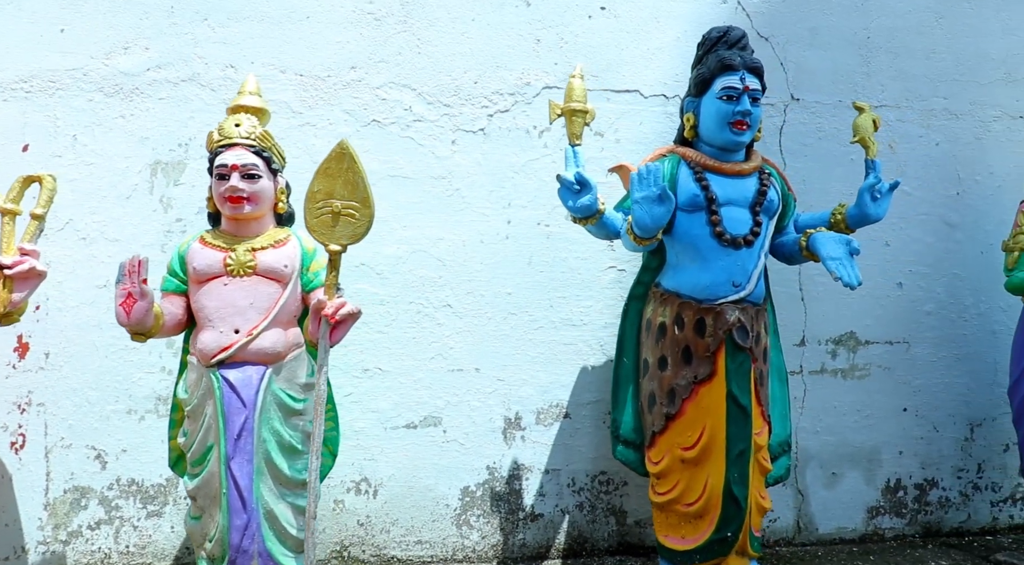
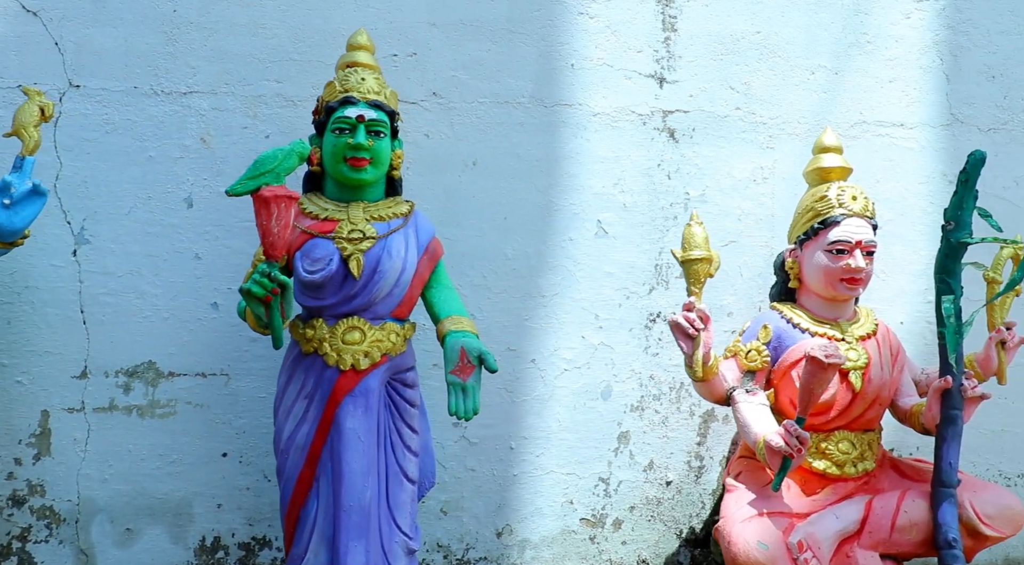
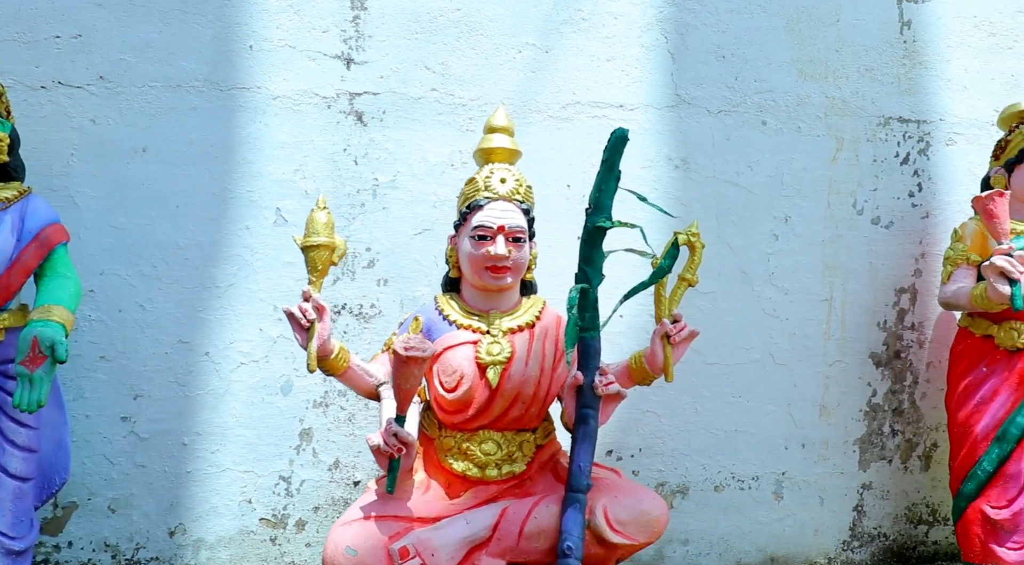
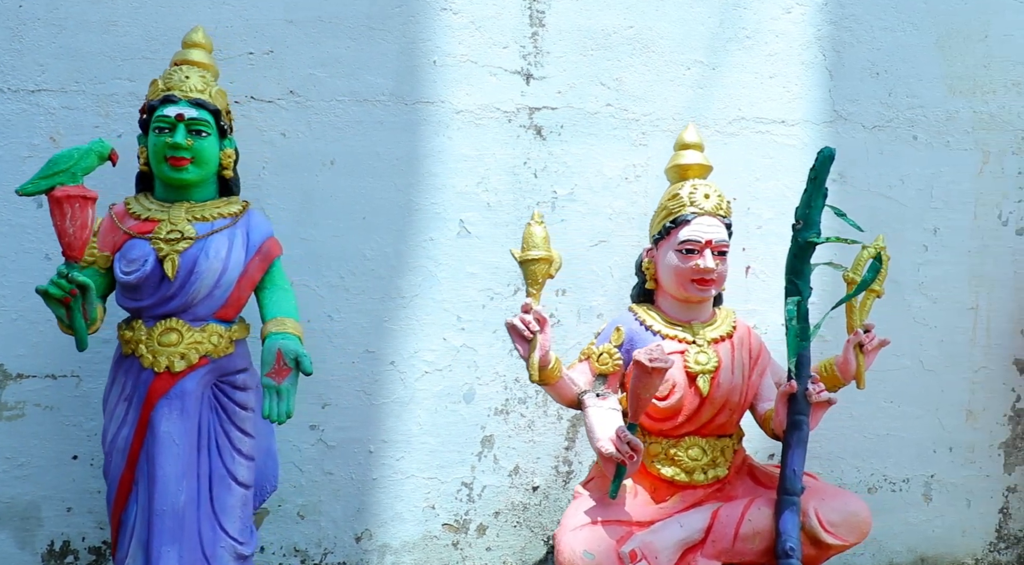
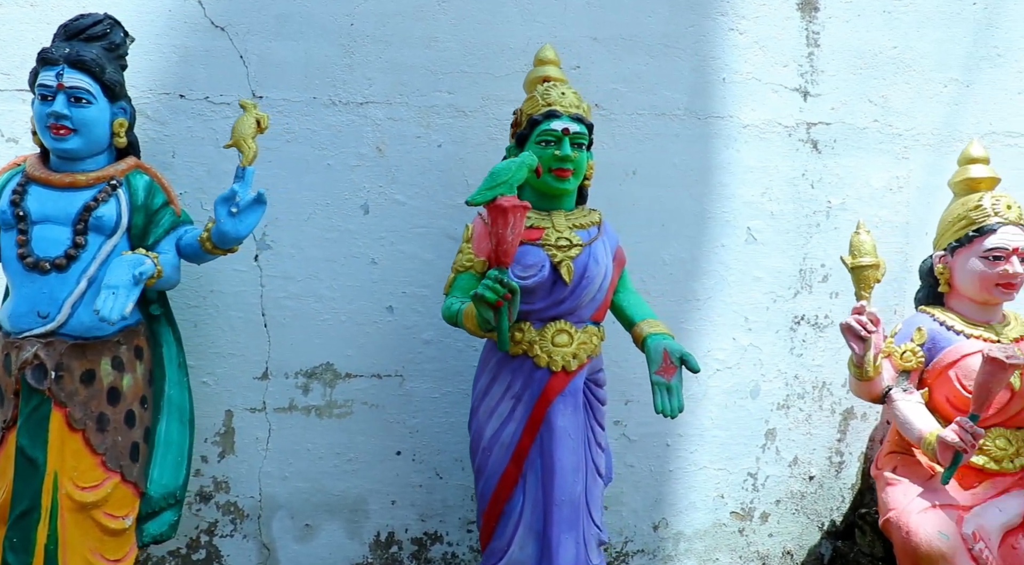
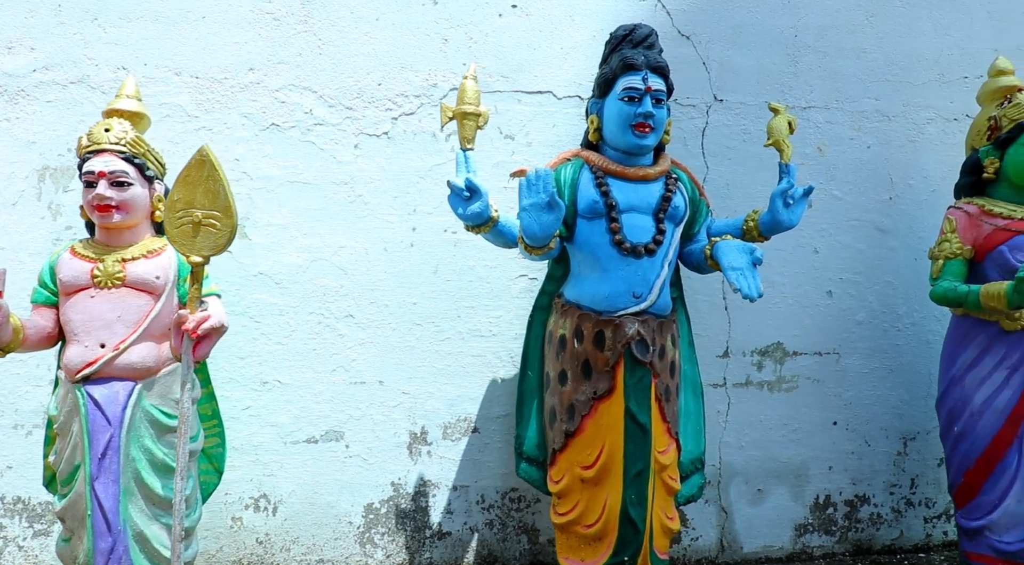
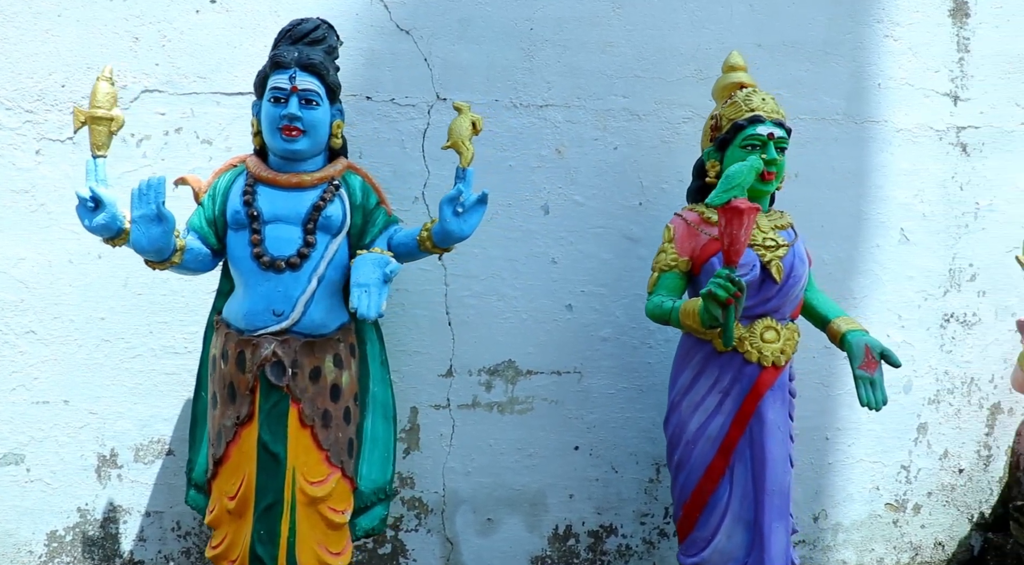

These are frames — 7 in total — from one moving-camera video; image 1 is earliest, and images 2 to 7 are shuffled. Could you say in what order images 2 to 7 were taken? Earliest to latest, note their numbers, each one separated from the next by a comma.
6, 7, 5, 2, 4, 3
